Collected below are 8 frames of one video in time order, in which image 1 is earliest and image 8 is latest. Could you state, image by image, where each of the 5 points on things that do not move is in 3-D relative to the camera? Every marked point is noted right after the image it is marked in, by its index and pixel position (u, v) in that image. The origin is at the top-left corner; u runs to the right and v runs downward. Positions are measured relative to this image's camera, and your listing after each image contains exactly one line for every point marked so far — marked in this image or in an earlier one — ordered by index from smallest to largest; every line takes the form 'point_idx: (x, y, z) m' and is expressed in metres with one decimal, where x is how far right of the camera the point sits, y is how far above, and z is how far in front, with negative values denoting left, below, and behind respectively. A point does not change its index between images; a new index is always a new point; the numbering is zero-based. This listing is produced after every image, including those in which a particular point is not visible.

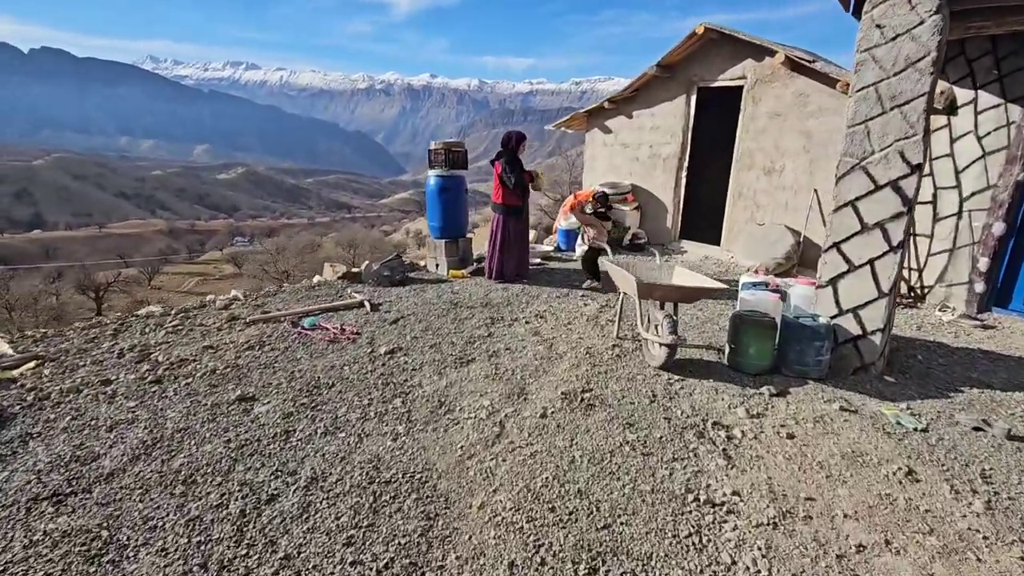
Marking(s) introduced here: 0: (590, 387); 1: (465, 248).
0: (+0.5, -0.7, +3.6) m
1: (-0.7, +0.5, +6.9) m
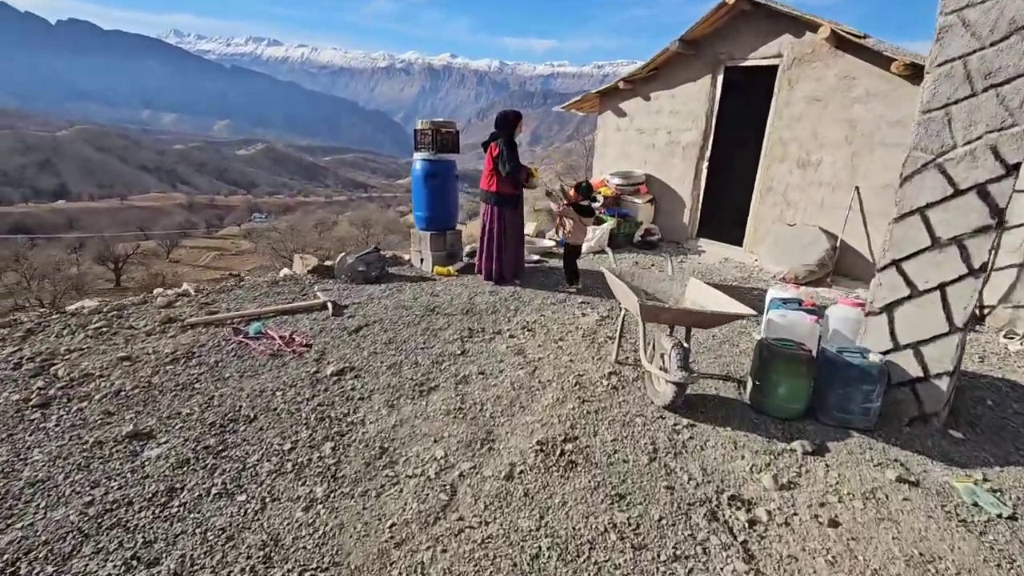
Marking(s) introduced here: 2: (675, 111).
0: (+0.3, -0.8, +2.8) m
1: (-0.7, +0.6, +6.1) m
2: (+2.4, +2.6, +7.6) m
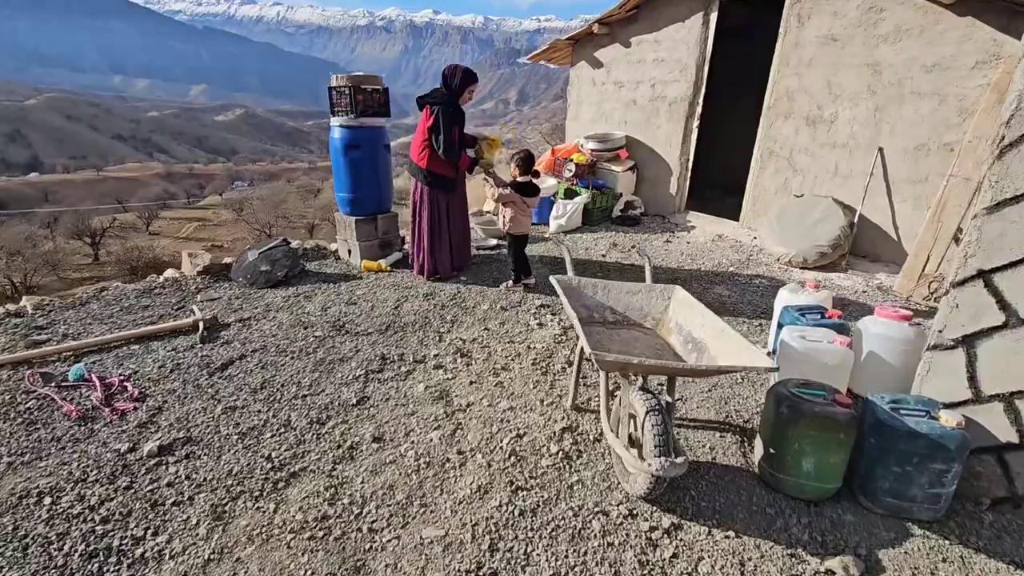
0: (-0.1, -1.0, +1.8) m
1: (-1.2, +0.6, +5.0) m
2: (+1.8, +2.8, +6.3) m
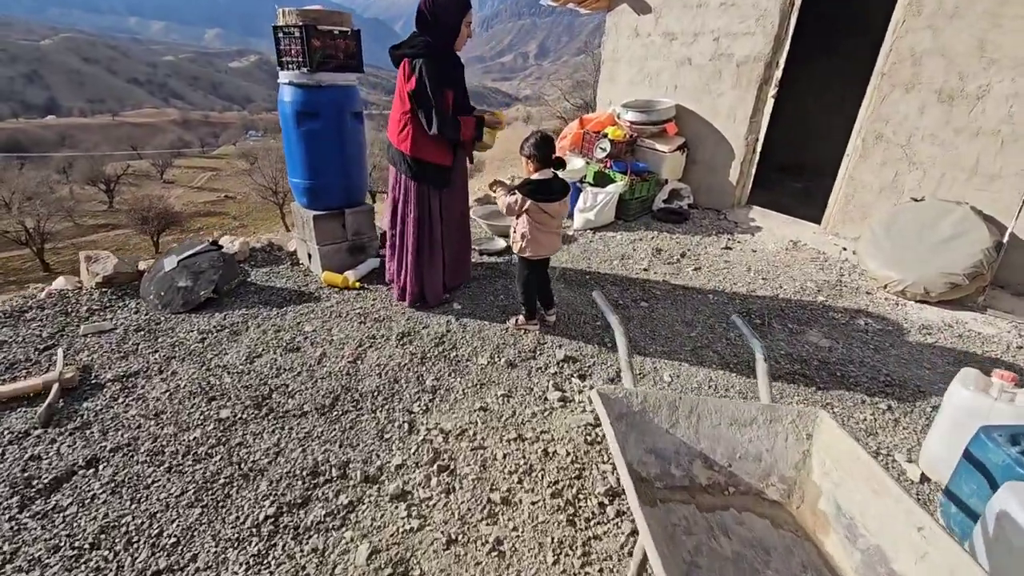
0: (-0.1, -1.4, +0.7) m
1: (-1.1, +0.5, +3.7) m
2: (+2.0, +2.7, +4.8) m
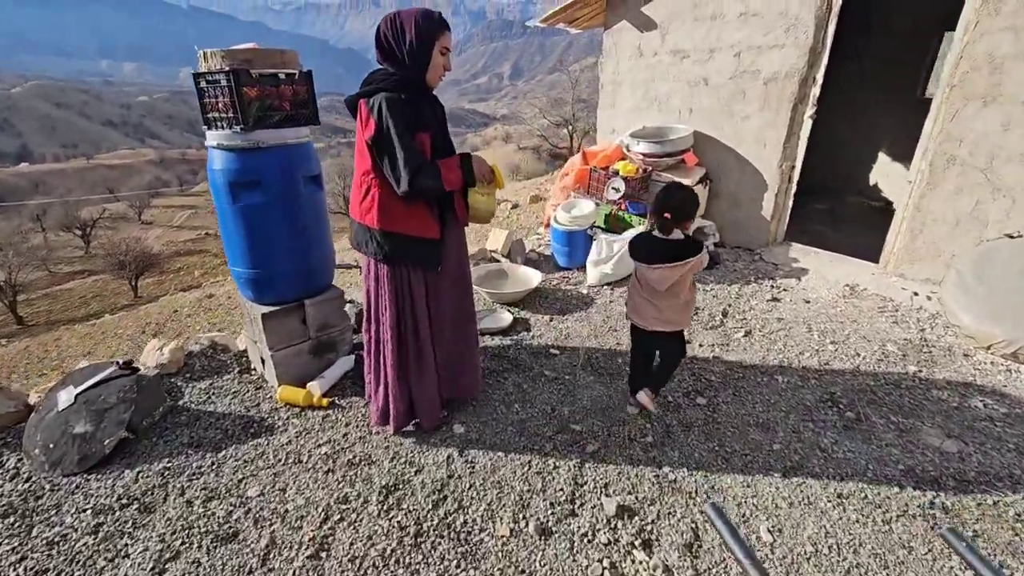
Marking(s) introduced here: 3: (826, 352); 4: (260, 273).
0: (+0.1, -1.8, -0.2) m
1: (-1.1, -0.2, +2.9) m
2: (+1.9, +2.2, +4.1) m
3: (+2.0, -0.4, +3.2) m
4: (-1.3, +0.1, +2.6) m
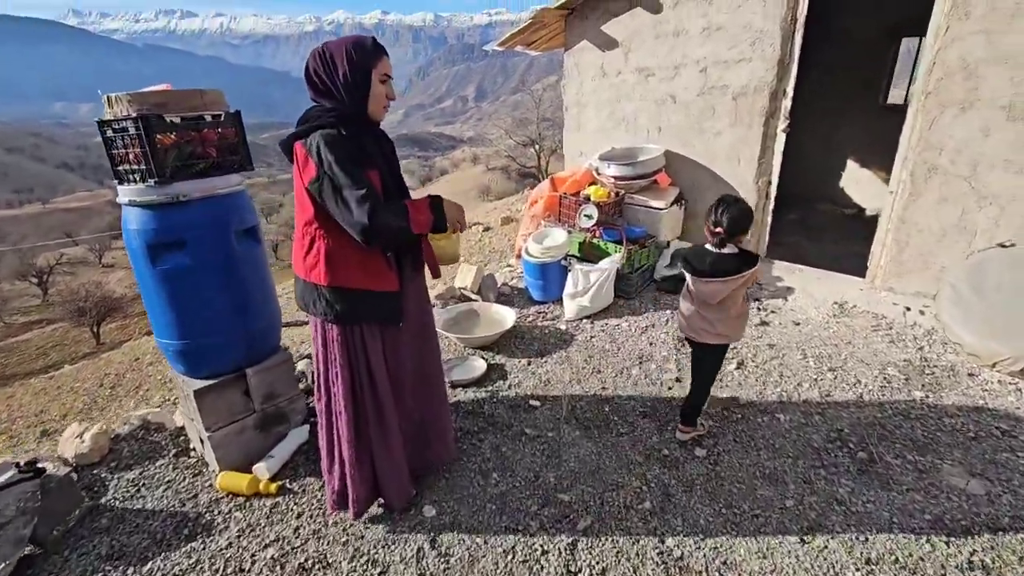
0: (+0.2, -2.0, -0.6) m
1: (-1.2, -0.5, +2.5) m
2: (+1.6, +2.0, +4.0) m
3: (+1.8, -0.5, +3.0) m
4: (-1.4, -0.2, +2.3) m
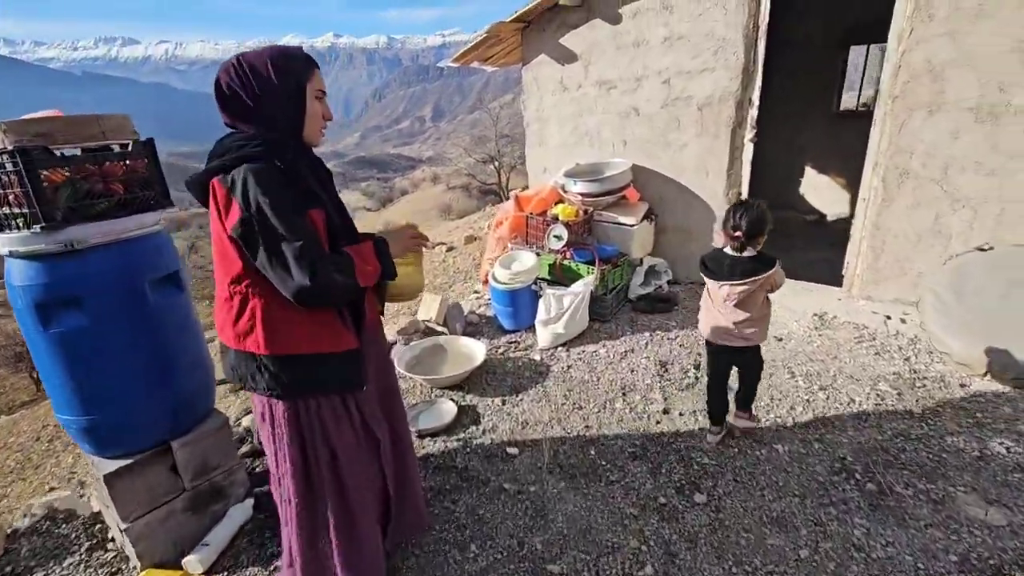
0: (+0.4, -2.0, -0.9) m
1: (-1.3, -0.7, +2.2) m
2: (+1.2, +1.9, +3.9) m
3: (+1.7, -0.6, +2.8) m
4: (-1.5, -0.5, +1.9) m
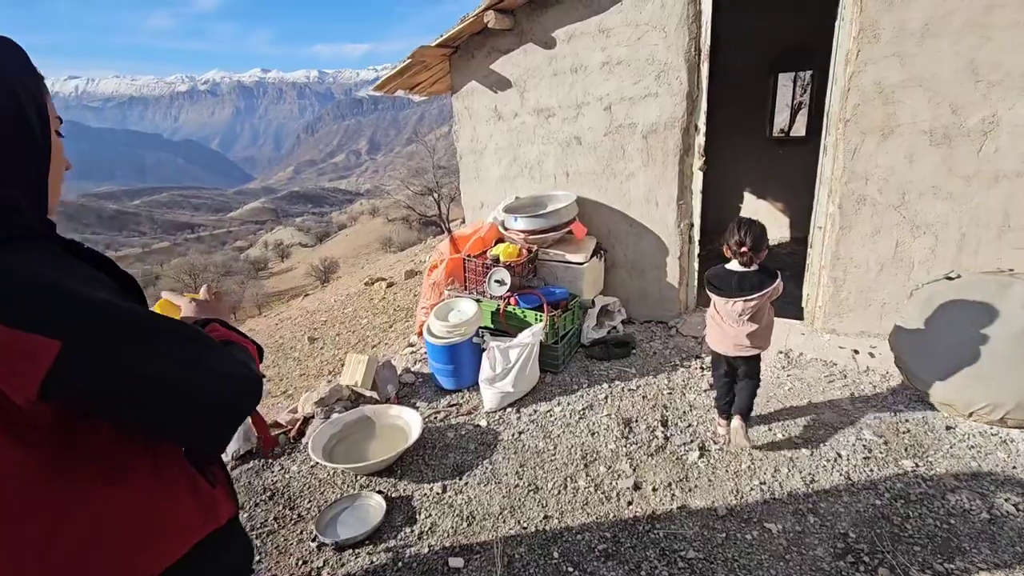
0: (+0.6, -2.1, -1.4) m
1: (-1.5, -1.0, +1.5) m
2: (+0.7, +1.6, +3.6) m
3: (+1.4, -0.8, +2.5) m
4: (-1.7, -0.8, +1.3) m
